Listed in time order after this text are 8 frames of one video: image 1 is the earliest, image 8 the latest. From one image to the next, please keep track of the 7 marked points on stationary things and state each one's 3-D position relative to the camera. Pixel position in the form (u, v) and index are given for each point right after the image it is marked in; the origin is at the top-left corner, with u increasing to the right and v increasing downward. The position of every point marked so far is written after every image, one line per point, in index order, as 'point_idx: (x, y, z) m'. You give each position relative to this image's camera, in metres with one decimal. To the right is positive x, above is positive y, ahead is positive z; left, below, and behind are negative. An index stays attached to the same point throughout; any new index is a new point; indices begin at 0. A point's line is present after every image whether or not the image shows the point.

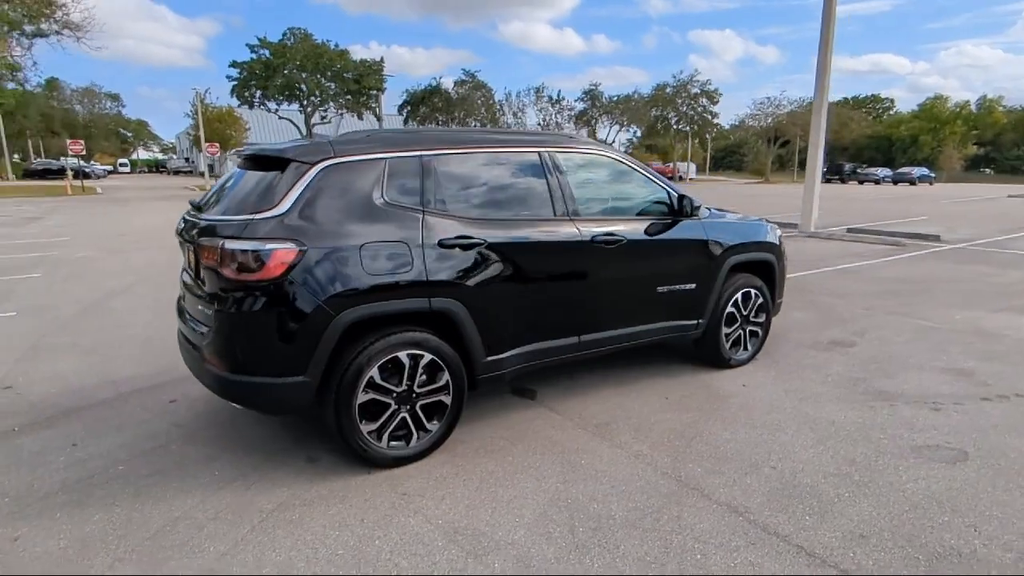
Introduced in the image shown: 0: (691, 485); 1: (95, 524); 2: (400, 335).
0: (+0.9, -1.0, +3.2) m
1: (-2.0, -1.1, +2.9) m
2: (-0.6, -0.3, +3.3) m
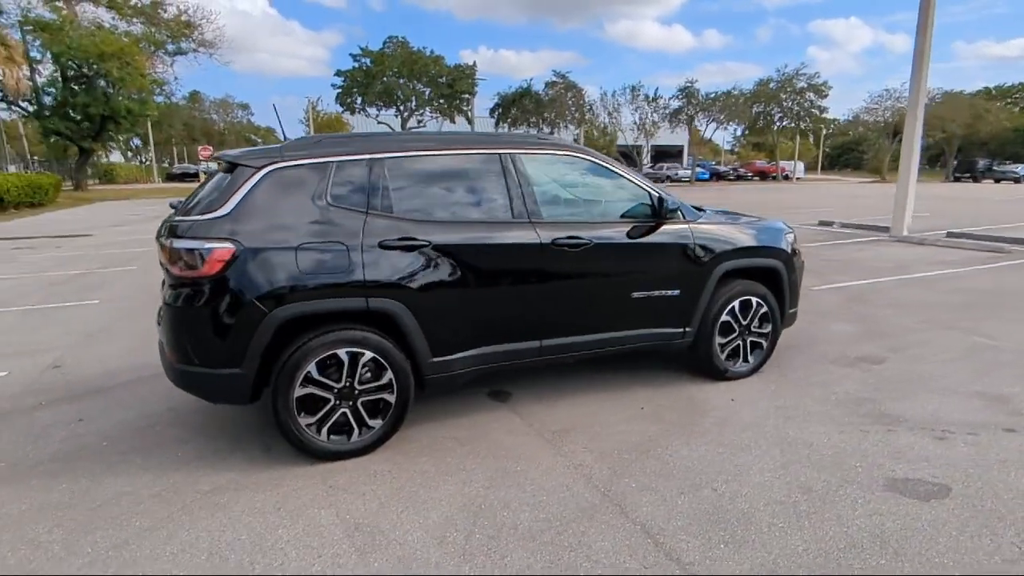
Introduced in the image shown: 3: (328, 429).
0: (+0.5, -1.1, +3.0) m
1: (-2.4, -1.1, +3.2) m
2: (-1.0, -0.3, +3.4) m
3: (-1.0, -0.8, +3.4) m
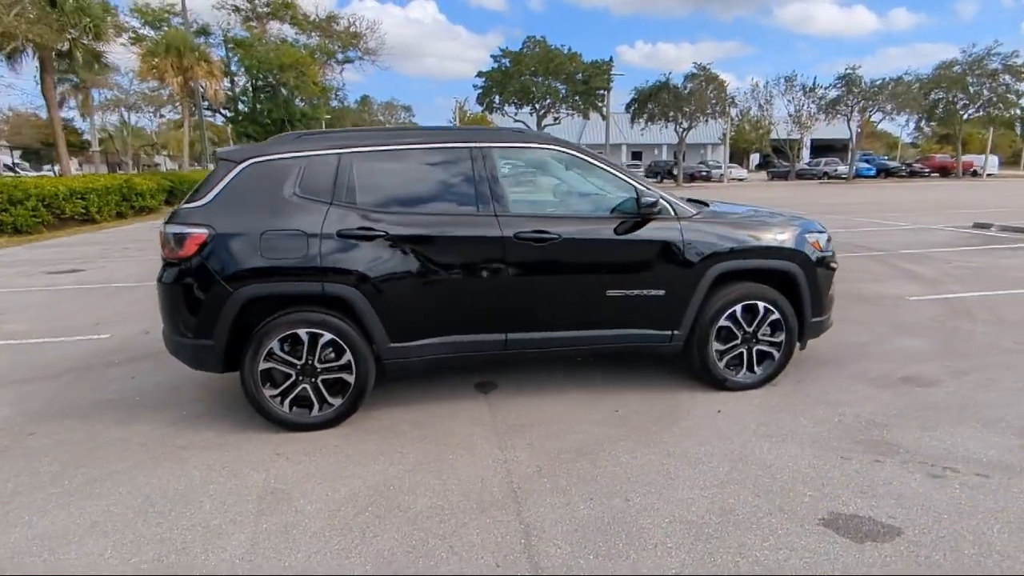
0: (0.0, -1.0, +3.0) m
1: (-2.7, -0.9, +3.8) m
2: (-1.3, -0.2, +3.7) m
3: (-1.4, -0.7, +3.7) m
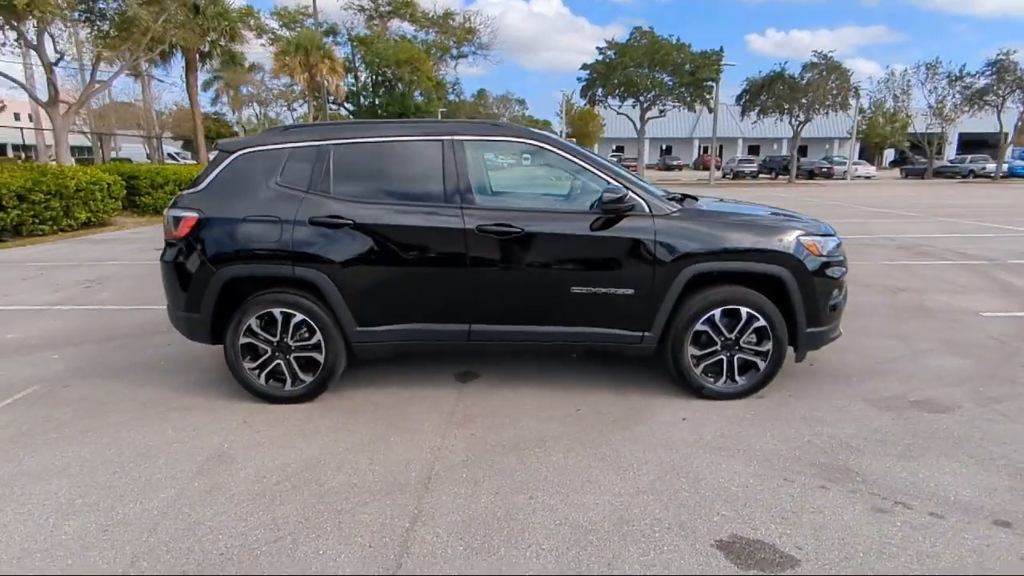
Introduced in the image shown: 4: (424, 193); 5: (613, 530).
0: (-0.4, -1.0, +3.0) m
1: (-3.0, -0.7, +4.4) m
2: (-1.5, 0.0, +3.9) m
3: (-1.6, -0.6, +4.0) m
4: (-0.6, +0.6, +3.9) m
5: (+0.4, -1.0, +2.6) m
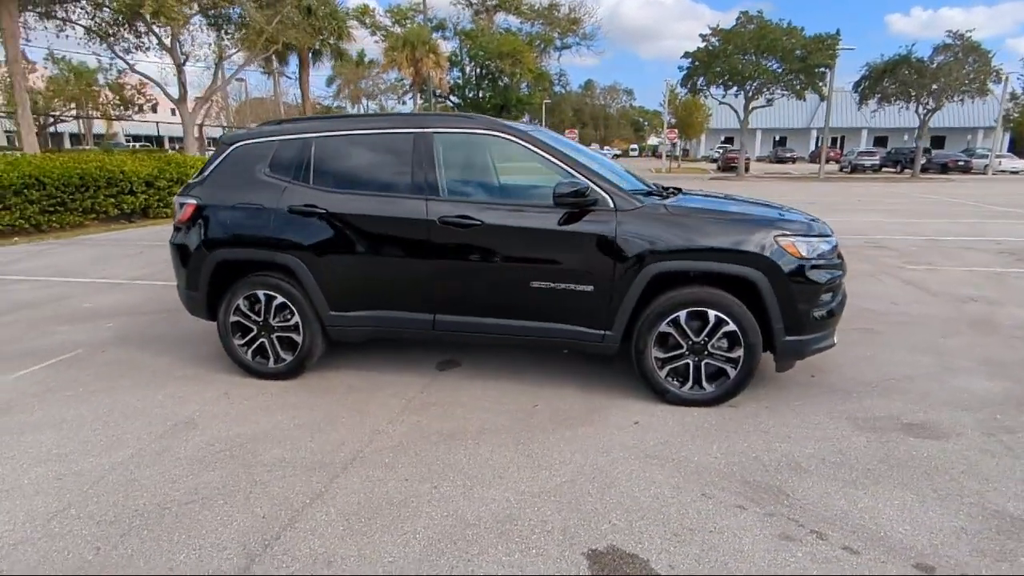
0: (-0.8, -0.9, +3.2) m
1: (-3.1, -0.6, +4.9) m
2: (-1.7, +0.1, +4.2) m
3: (-1.8, -0.5, +4.3) m
4: (-0.8, +0.7, +4.0) m
5: (-0.1, -1.0, +2.6) m
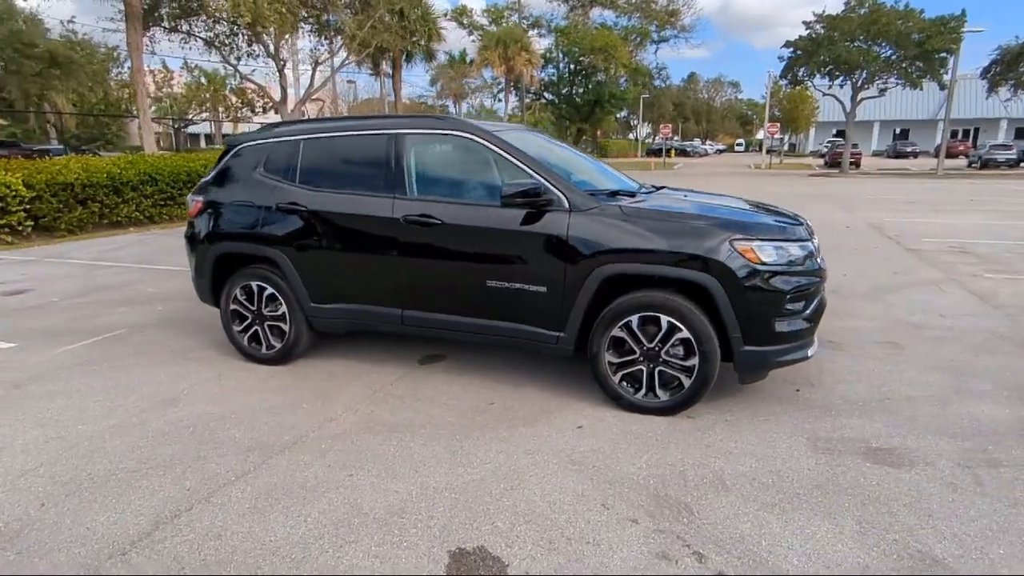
0: (-1.2, -0.9, +3.3) m
1: (-3.2, -0.5, +5.4) m
2: (-1.9, +0.1, +4.5) m
3: (-2.0, -0.4, +4.7) m
4: (-1.0, +0.7, +4.2) m
5: (-0.6, -1.0, +2.7) m
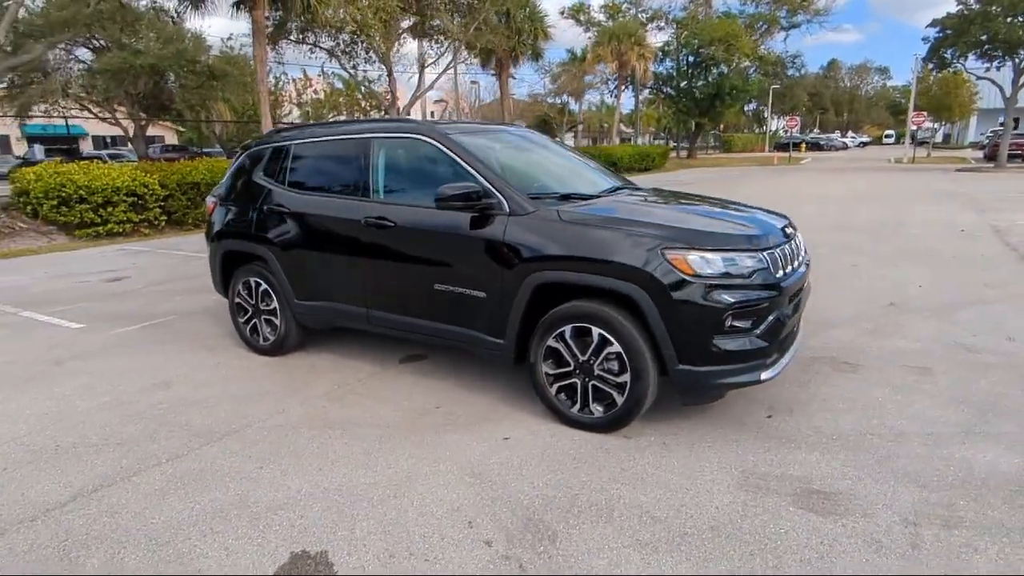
0: (-1.7, -0.9, +3.5) m
1: (-3.1, -0.4, +6.0) m
2: (-2.0, +0.2, +4.8) m
3: (-2.1, -0.3, +5.0) m
4: (-1.2, +0.7, +4.3) m
5: (-1.1, -1.0, +2.8) m
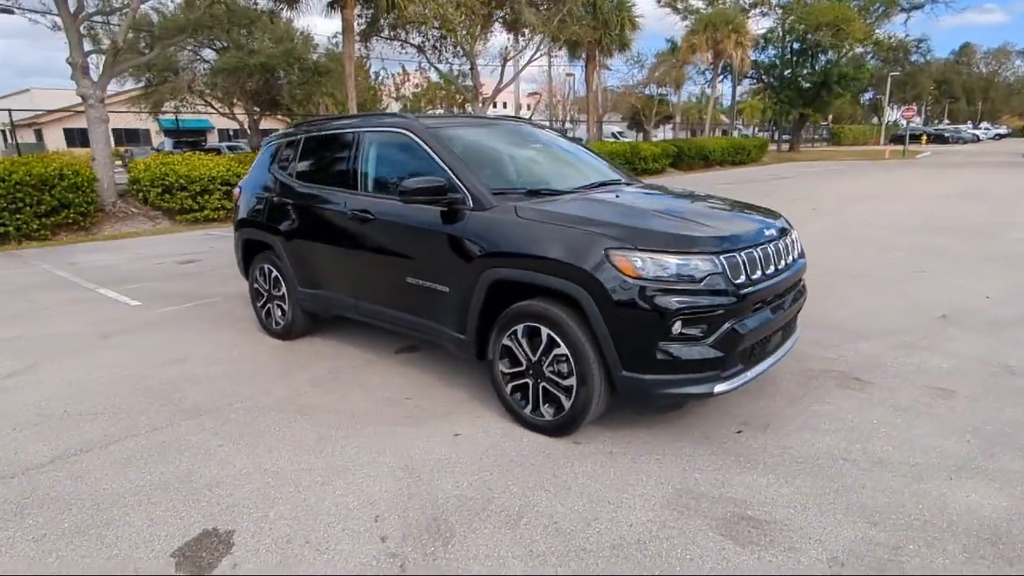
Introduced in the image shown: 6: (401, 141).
0: (-1.9, -0.8, +3.8) m
1: (-2.9, -0.2, +6.4) m
2: (-2.0, +0.3, +5.1) m
3: (-2.1, -0.2, +5.3) m
4: (-1.3, +0.8, +4.4) m
5: (-1.5, -0.9, +2.9) m
6: (-0.7, +1.0, +4.0) m
